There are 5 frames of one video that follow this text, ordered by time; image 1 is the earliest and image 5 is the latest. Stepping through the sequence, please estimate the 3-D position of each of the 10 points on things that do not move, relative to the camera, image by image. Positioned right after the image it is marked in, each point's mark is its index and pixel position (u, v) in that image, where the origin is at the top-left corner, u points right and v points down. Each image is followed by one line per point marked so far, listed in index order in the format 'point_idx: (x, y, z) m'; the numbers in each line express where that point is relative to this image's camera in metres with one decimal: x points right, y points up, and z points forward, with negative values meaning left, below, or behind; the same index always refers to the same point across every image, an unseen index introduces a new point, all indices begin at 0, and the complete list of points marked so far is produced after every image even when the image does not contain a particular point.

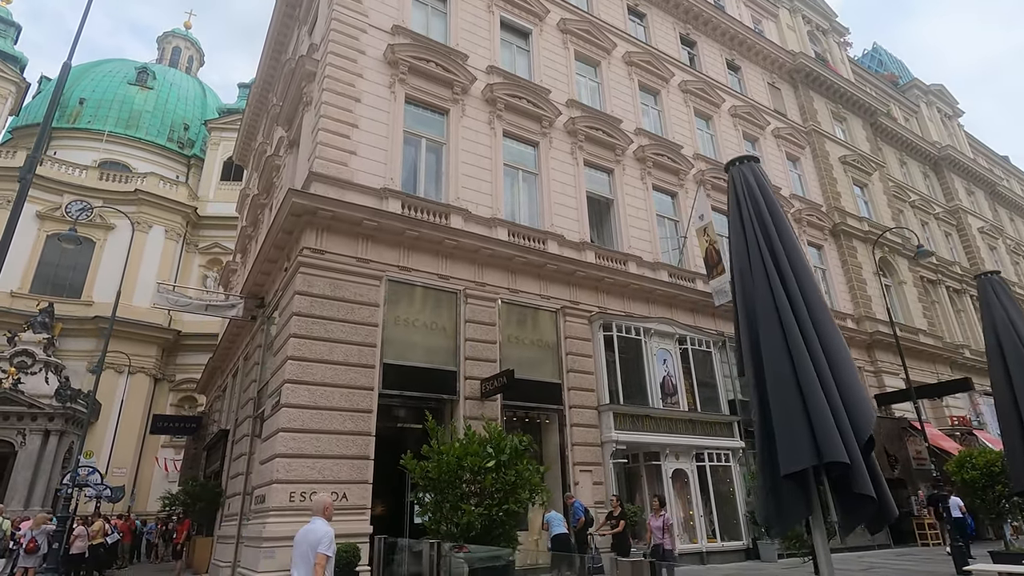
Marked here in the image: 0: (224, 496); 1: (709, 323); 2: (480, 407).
0: (-8.1, -5.9, +16.1) m
1: (+6.5, -1.2, +18.7) m
2: (-0.7, -2.8, +13.4) m
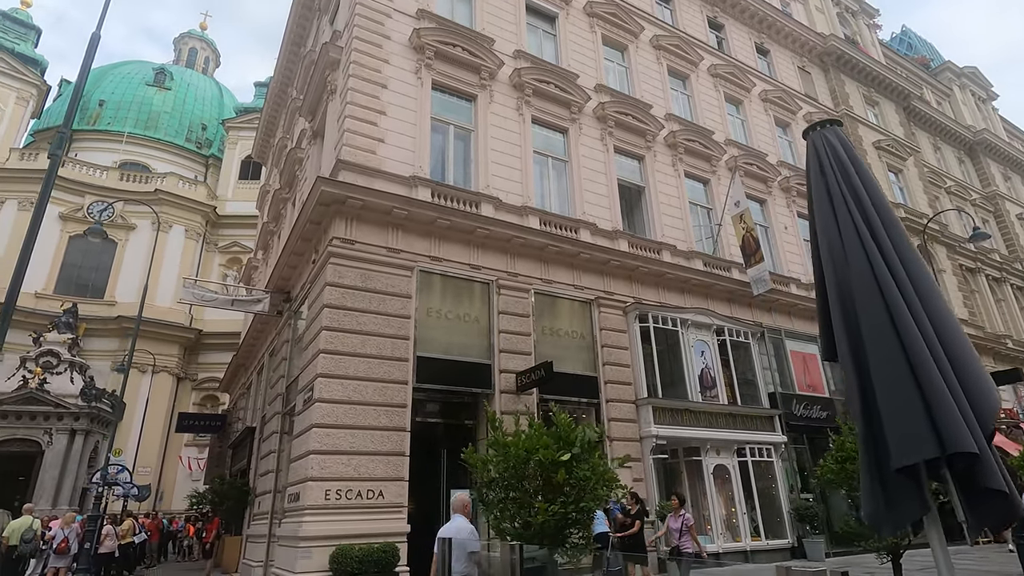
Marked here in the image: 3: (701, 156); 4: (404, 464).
0: (-7.2, -5.8, +15.8) m
1: (+7.4, -0.8, +18.0) m
2: (+0.1, -2.6, +12.9) m
3: (+6.6, +4.6, +19.8) m
4: (-2.1, -3.5, +11.1) m
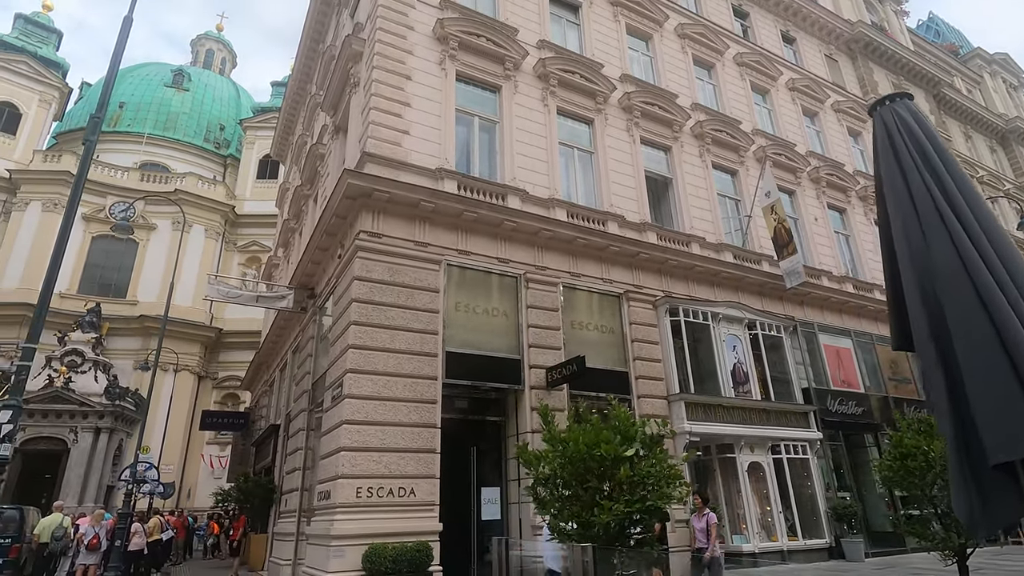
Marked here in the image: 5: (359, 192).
0: (-6.4, -5.7, +15.7) m
1: (+8.2, -0.6, +17.6) m
2: (+0.8, -2.4, +12.6) m
3: (+7.4, +4.8, +19.4) m
4: (-1.5, -3.3, +10.9) m
5: (-3.2, +2.0, +11.9) m
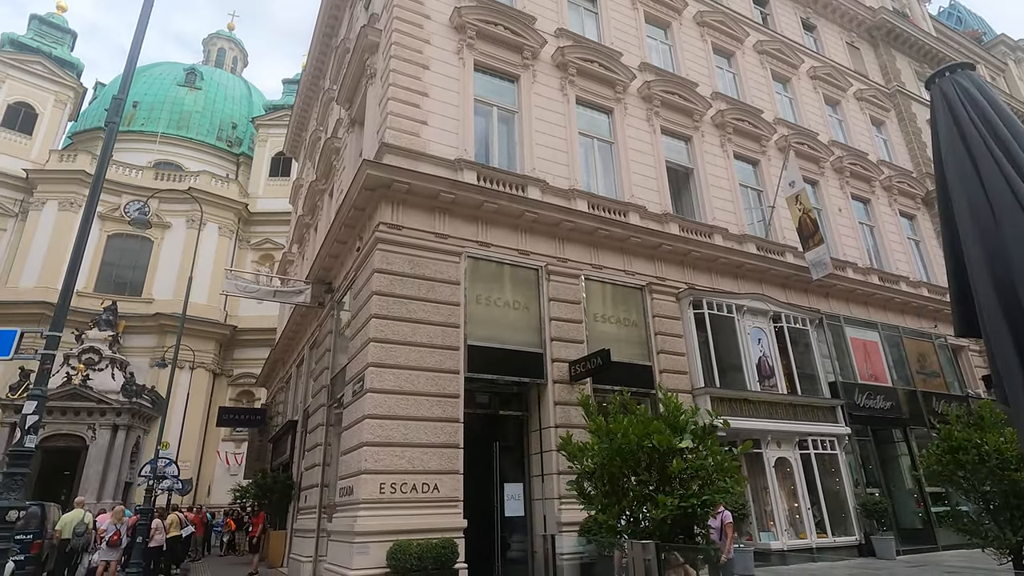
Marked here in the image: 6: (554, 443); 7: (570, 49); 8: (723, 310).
0: (-5.8, -5.5, +15.6) m
1: (+8.8, -0.4, +17.2) m
2: (+1.3, -2.2, +12.4) m
3: (+8.0, +5.1, +19.0) m
4: (-1.0, -3.2, +10.7) m
5: (-2.8, +2.2, +11.7) m
6: (+0.9, -3.2, +11.8) m
7: (+1.6, +6.7, +15.9) m
8: (+5.6, -0.6, +15.1) m
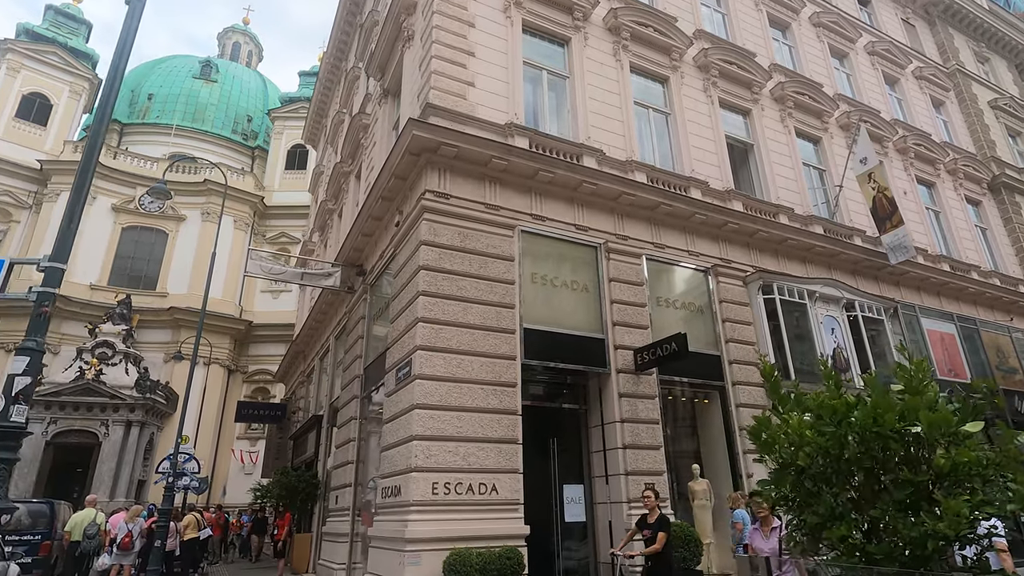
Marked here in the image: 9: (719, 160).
0: (-4.7, -5.1, +14.3) m
1: (+10.0, 0.0, +15.7) m
2: (+2.4, -1.8, +11.0) m
3: (+9.2, +5.4, +17.5) m
4: (+0.1, -2.7, +9.4) m
5: (-1.6, +2.6, +10.5) m
6: (+2.0, -2.8, +10.5) m
7: (+2.8, +7.1, +14.6) m
8: (+6.8, -0.2, +13.7) m
9: (+5.4, +3.3, +14.8) m
